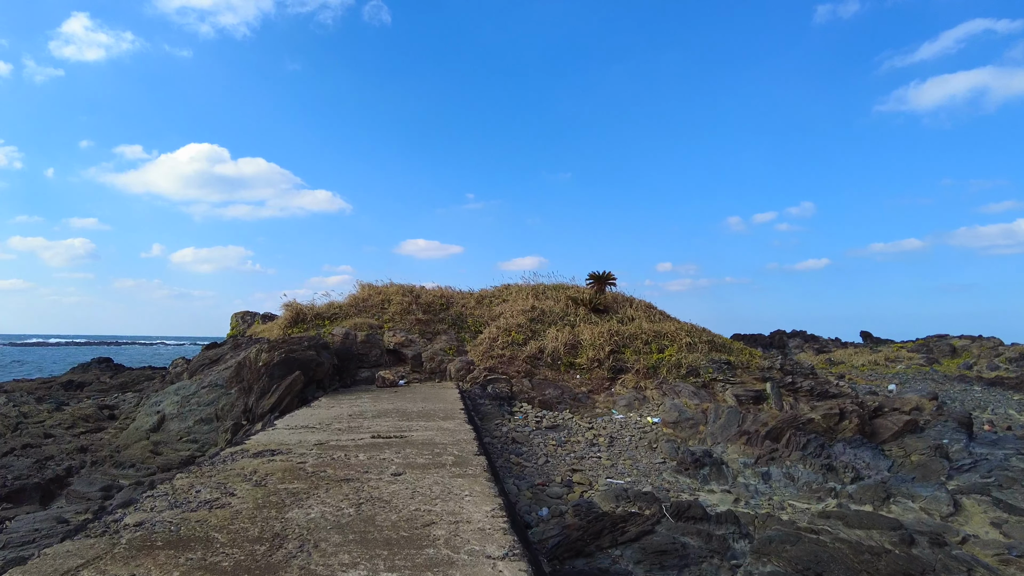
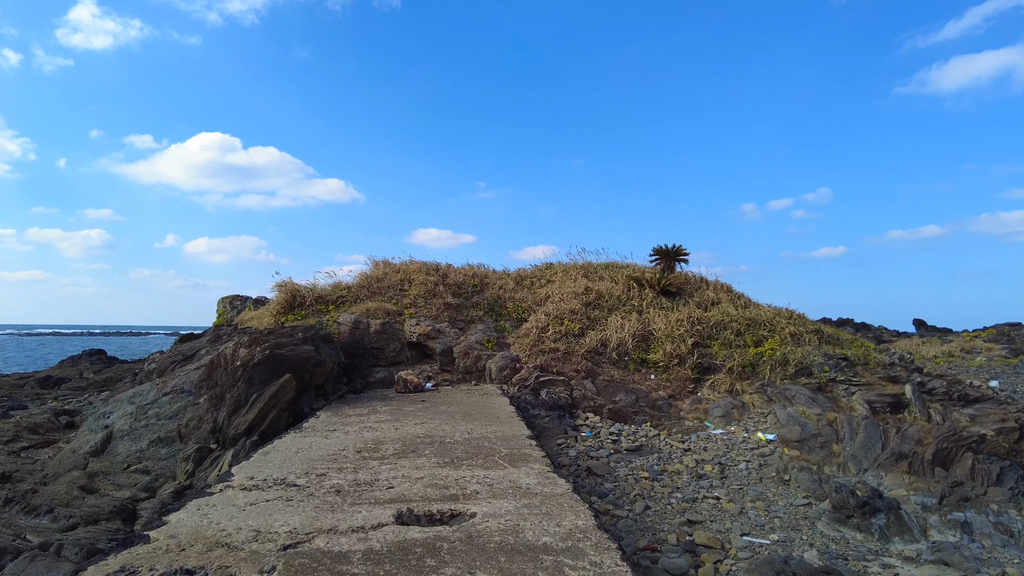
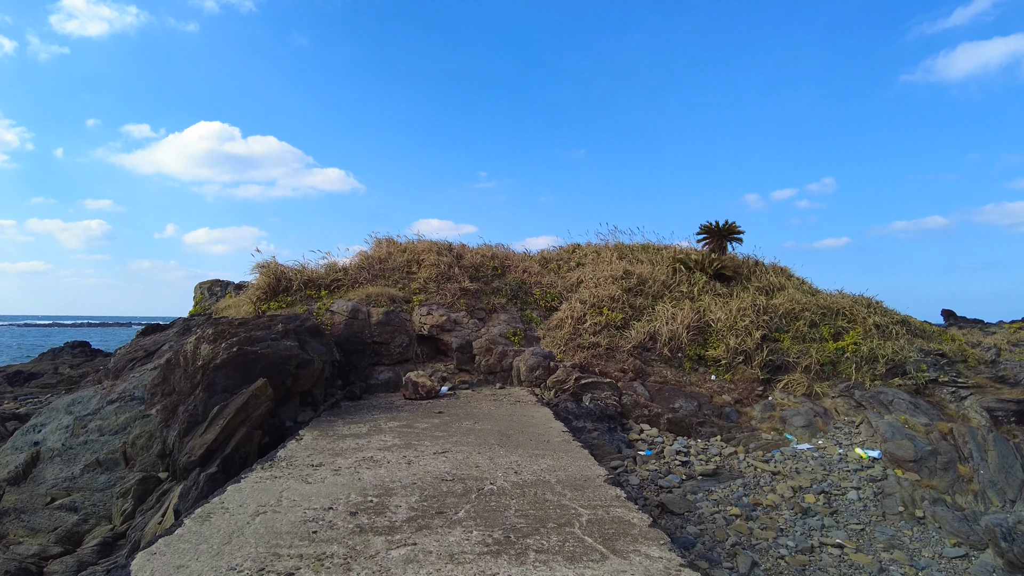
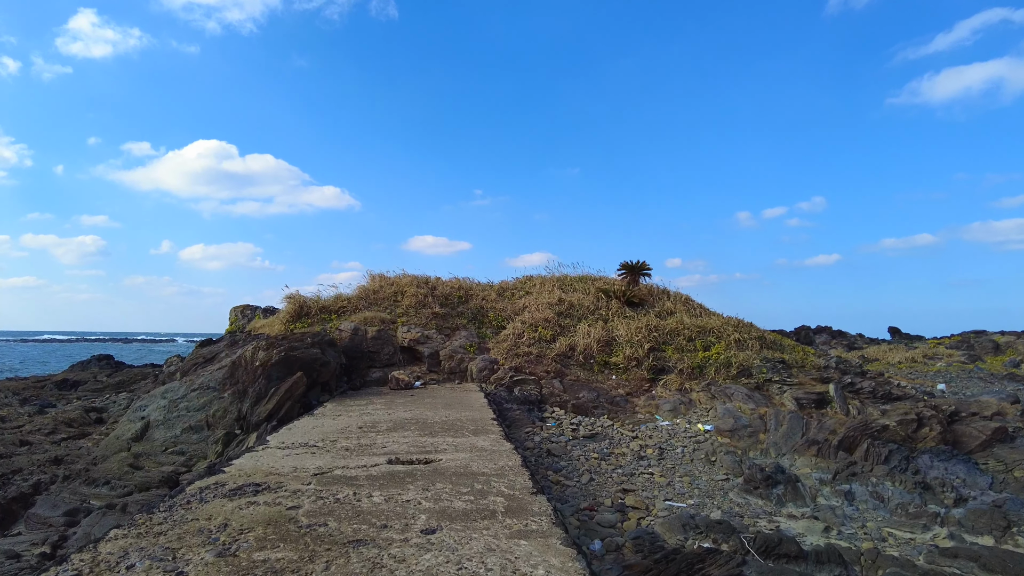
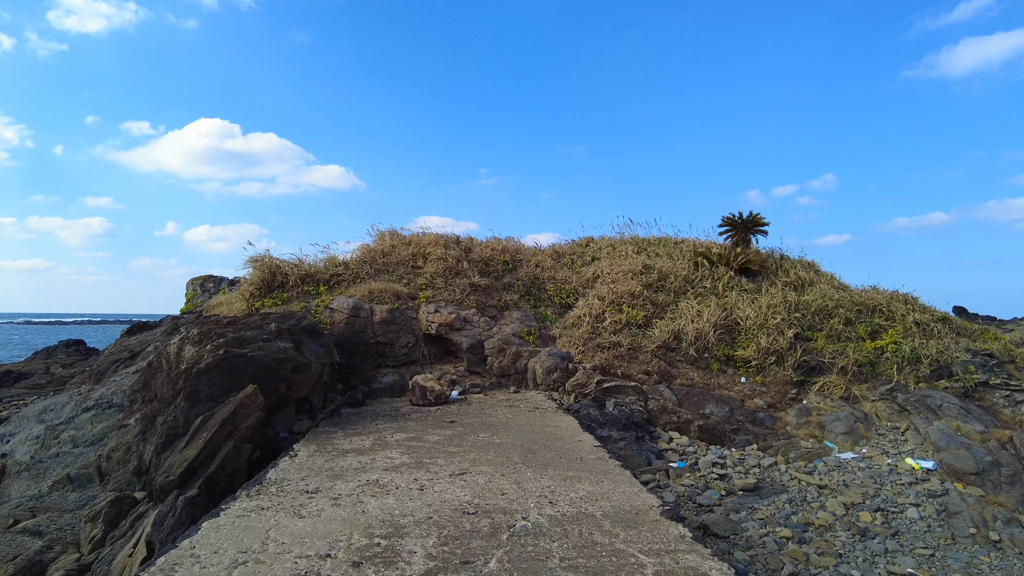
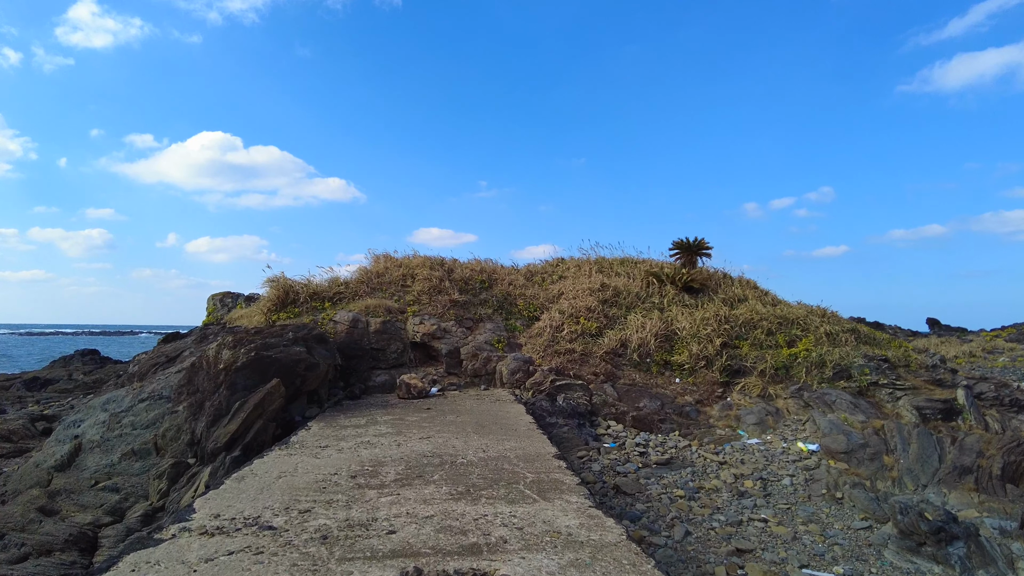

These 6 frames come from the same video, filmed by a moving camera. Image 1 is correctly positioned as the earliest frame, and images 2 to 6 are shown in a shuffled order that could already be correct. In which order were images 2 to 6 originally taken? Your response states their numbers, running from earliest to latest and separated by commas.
4, 2, 6, 3, 5
